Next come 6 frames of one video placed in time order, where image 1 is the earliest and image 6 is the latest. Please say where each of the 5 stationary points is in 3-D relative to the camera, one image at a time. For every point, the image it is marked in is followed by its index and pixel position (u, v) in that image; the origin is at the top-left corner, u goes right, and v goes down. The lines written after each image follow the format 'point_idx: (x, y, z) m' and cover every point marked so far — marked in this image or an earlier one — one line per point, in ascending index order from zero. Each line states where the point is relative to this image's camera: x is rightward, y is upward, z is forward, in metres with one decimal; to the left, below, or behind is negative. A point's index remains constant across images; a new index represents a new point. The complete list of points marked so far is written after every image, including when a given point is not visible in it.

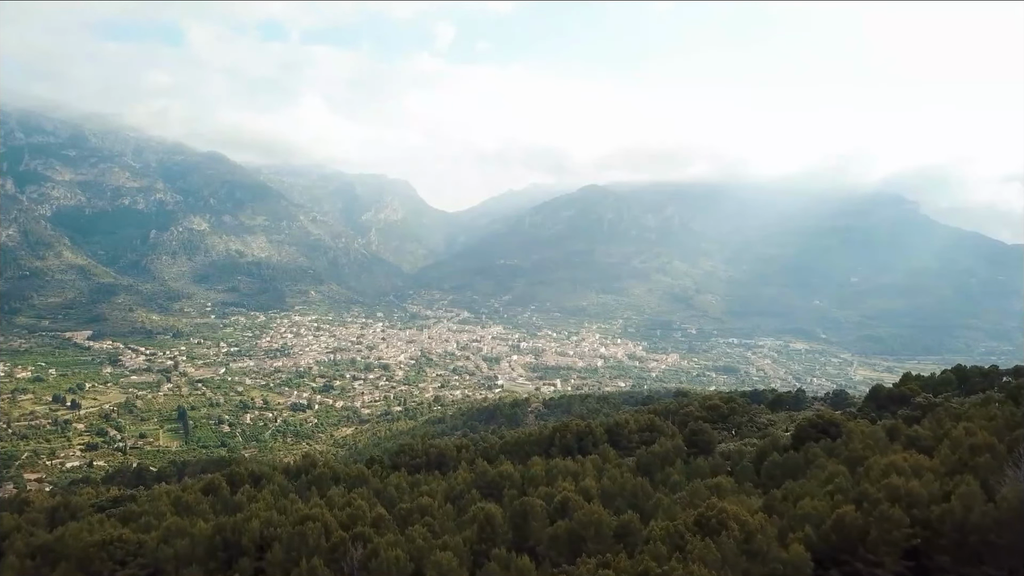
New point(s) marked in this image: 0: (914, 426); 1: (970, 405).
0: (+12.4, -4.4, +18.8) m
1: (+14.8, -3.9, +19.4) m
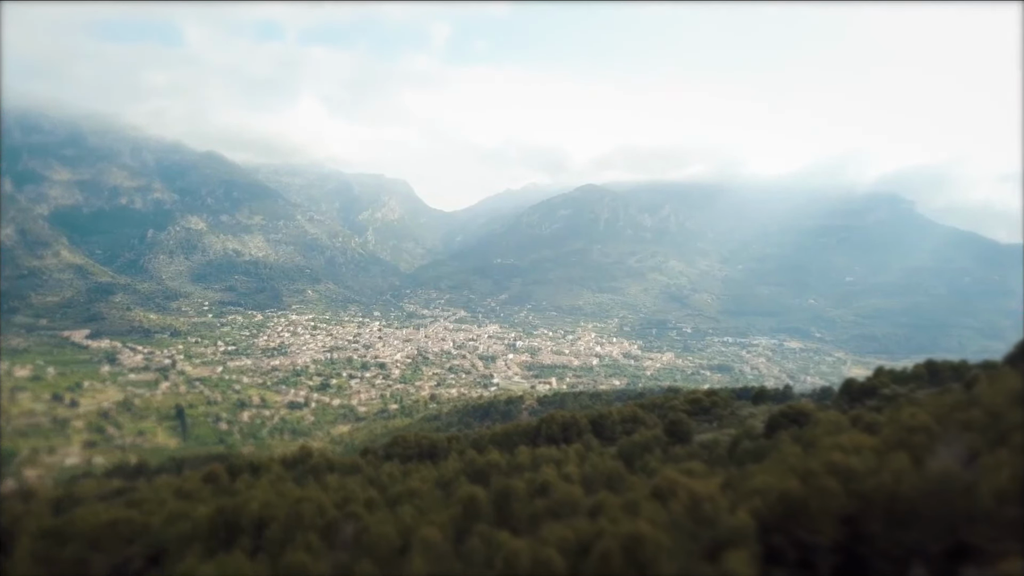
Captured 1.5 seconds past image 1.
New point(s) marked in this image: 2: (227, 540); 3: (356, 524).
0: (+11.9, -4.2, +19.9) m
1: (+14.3, -3.8, +20.5) m
2: (-8.9, -7.7, +18.3) m
3: (-4.7, -7.0, +17.6) m
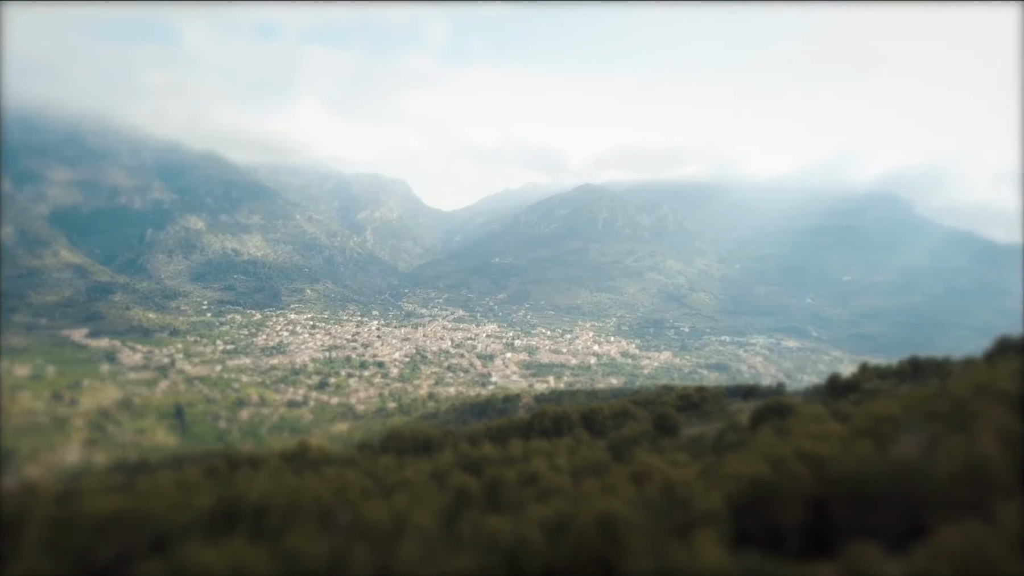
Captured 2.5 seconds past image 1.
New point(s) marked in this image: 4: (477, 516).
0: (+11.6, -4.1, +20.5) m
1: (+14.0, -3.7, +21.2) m
2: (-9.1, -7.6, +18.9) m
3: (-5.0, -6.9, +18.2) m
4: (-1.1, -6.7, +17.4) m
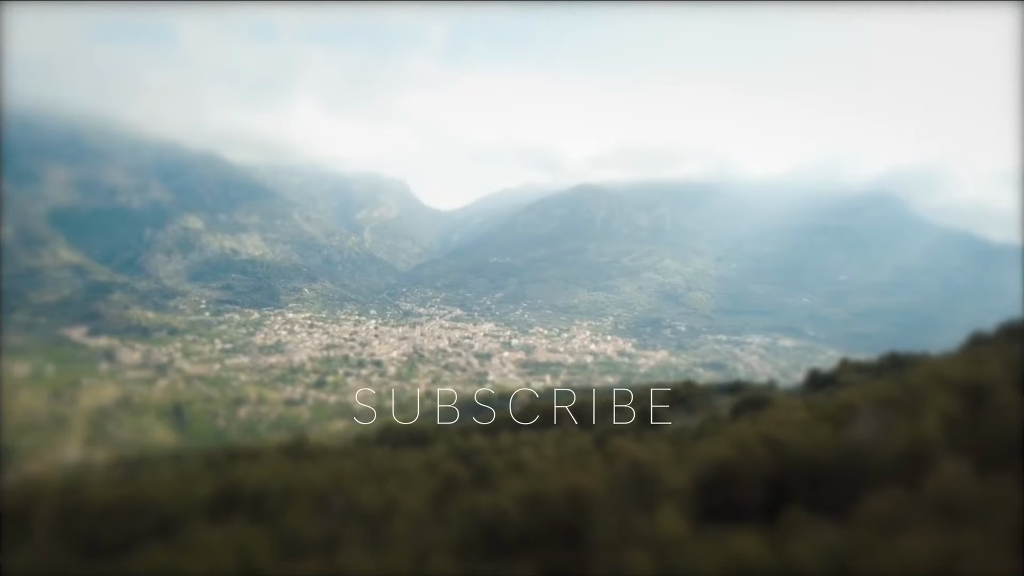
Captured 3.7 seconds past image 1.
0: (+11.2, -4.0, +21.4) m
1: (+13.6, -3.6, +22.1) m
2: (-9.5, -7.5, +19.7) m
3: (-5.4, -6.8, +19.1) m
4: (-1.5, -6.6, +18.3) m
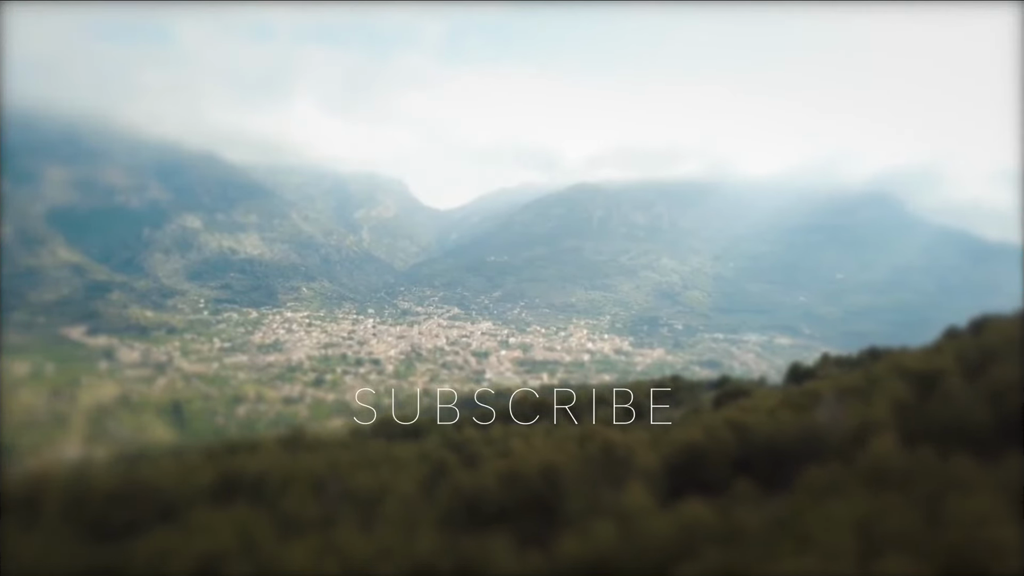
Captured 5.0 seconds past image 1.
0: (+10.8, -3.9, +22.3) m
1: (+13.2, -3.4, +22.9) m
2: (-9.9, -7.4, +20.6) m
3: (-5.8, -6.7, +19.9) m
4: (-1.9, -6.5, +19.1) m
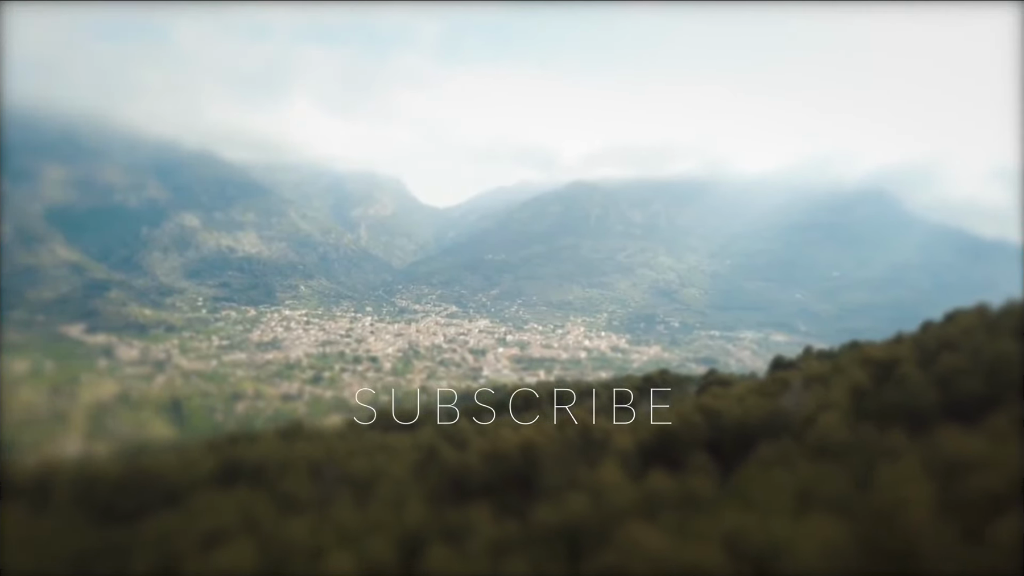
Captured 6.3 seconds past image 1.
0: (+10.4, -3.7, +23.2) m
1: (+12.8, -3.2, +23.8) m
2: (-10.3, -7.2, +21.4) m
3: (-6.2, -6.6, +20.7) m
4: (-2.3, -6.4, +20.0) m
